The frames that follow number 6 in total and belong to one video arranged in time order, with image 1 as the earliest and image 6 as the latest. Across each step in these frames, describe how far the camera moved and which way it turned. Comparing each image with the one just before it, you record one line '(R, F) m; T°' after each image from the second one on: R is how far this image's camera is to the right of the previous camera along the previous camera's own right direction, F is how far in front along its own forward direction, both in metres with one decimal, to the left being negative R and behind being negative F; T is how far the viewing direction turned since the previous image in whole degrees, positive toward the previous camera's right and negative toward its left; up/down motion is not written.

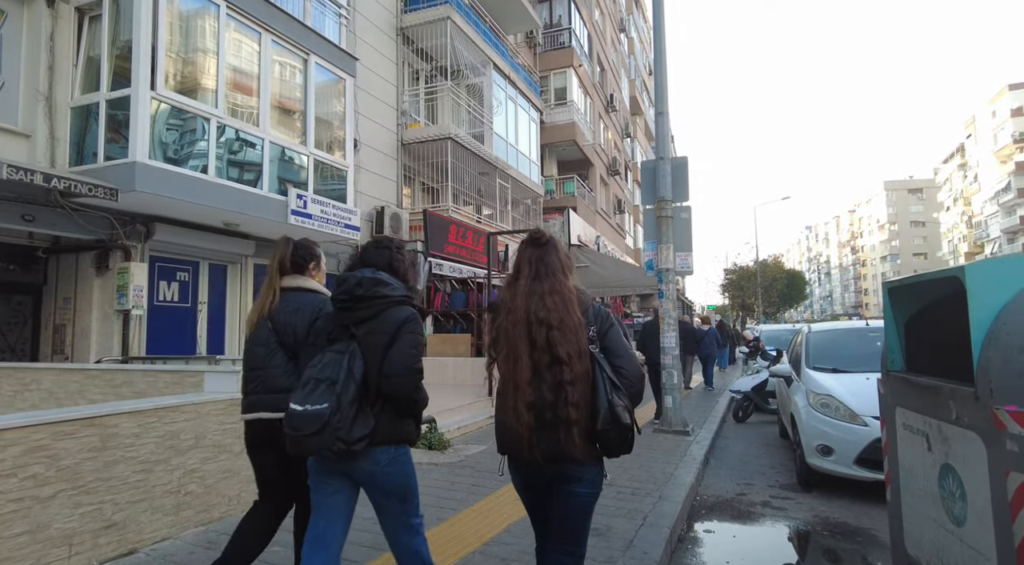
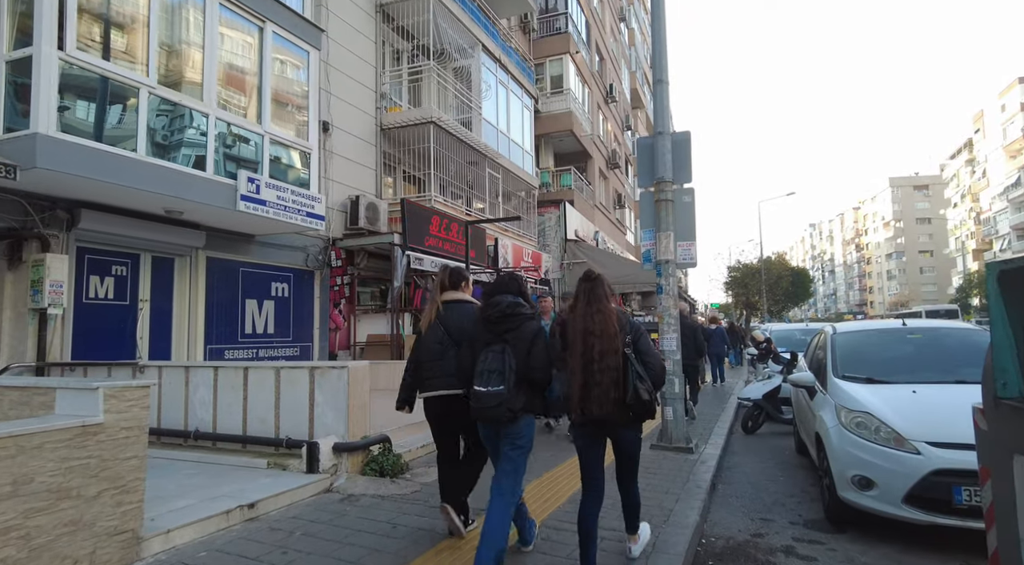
(+0.3, +1.0) m; 0°
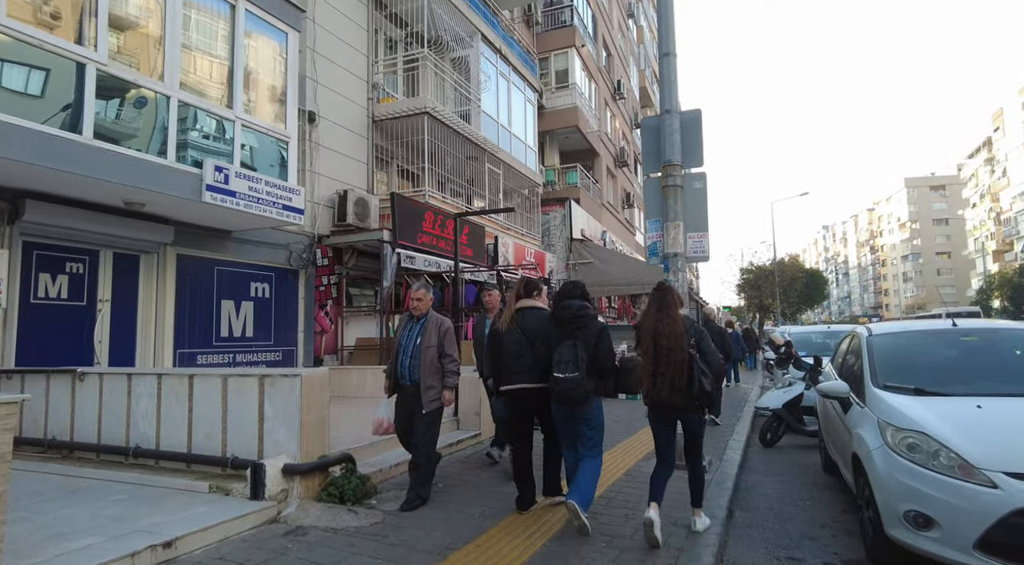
(+0.2, +0.8) m; -1°
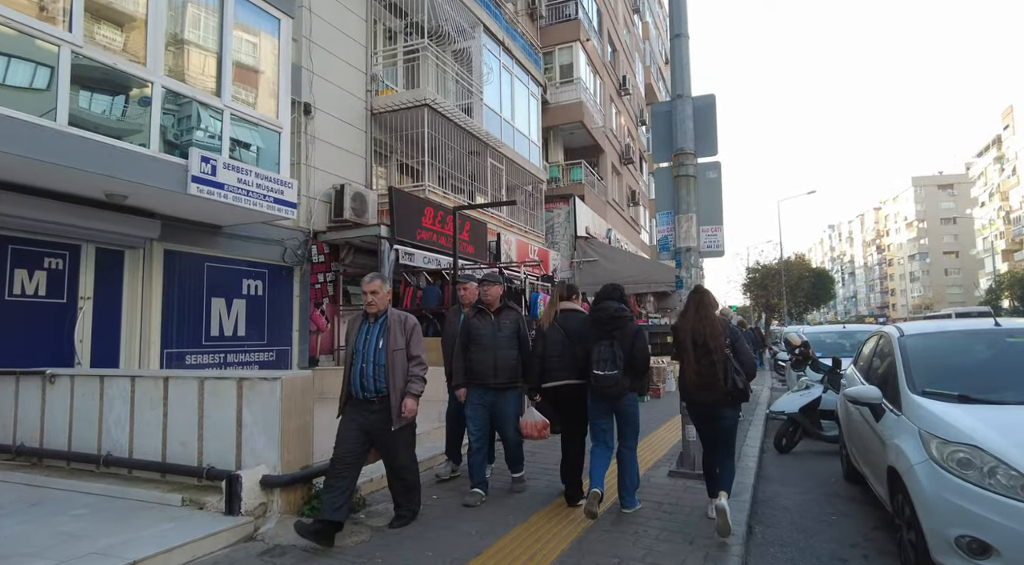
(0.0, +0.4) m; 0°
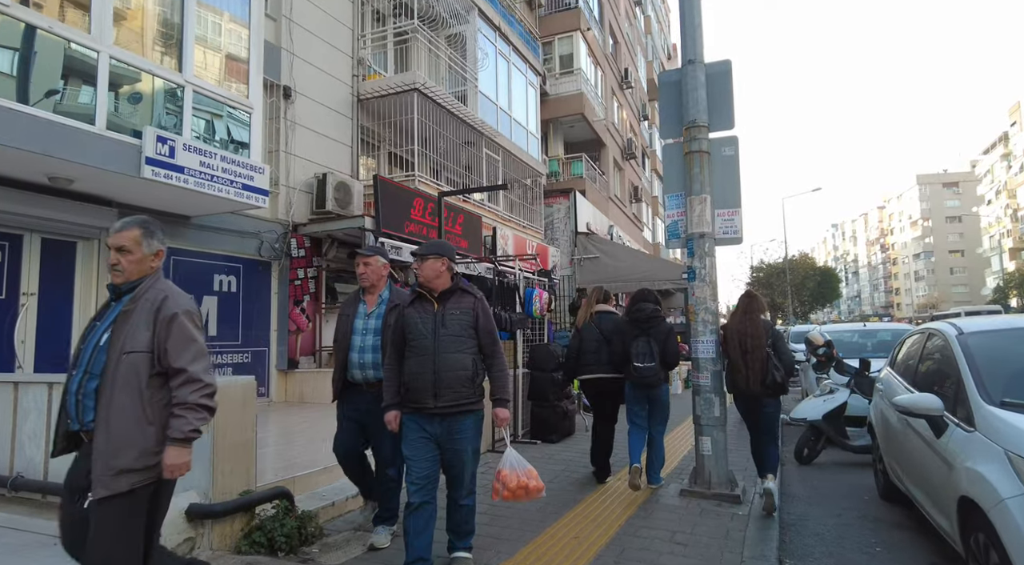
(+0.1, +0.7) m; 0°
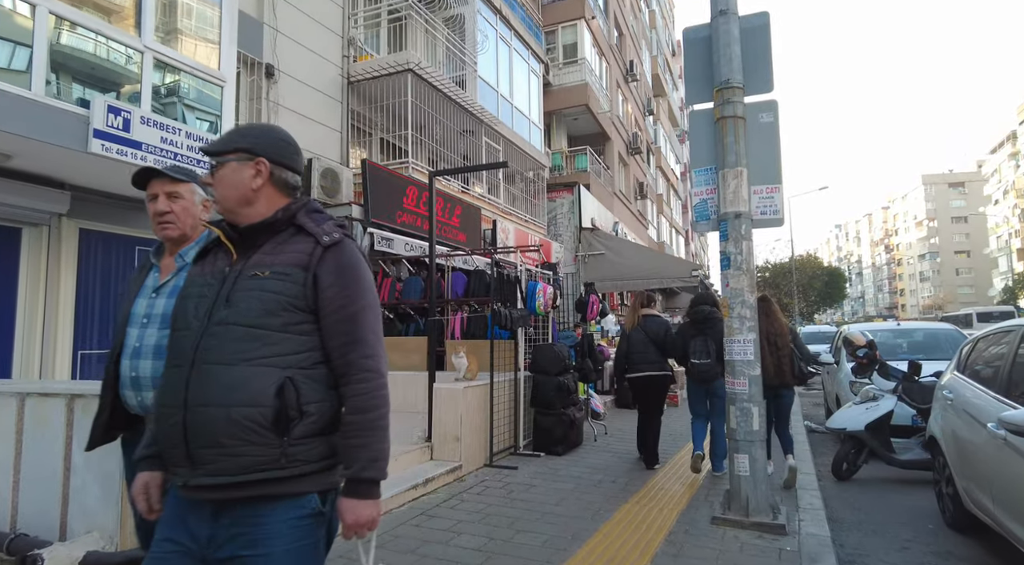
(0.0, +0.8) m; 0°
